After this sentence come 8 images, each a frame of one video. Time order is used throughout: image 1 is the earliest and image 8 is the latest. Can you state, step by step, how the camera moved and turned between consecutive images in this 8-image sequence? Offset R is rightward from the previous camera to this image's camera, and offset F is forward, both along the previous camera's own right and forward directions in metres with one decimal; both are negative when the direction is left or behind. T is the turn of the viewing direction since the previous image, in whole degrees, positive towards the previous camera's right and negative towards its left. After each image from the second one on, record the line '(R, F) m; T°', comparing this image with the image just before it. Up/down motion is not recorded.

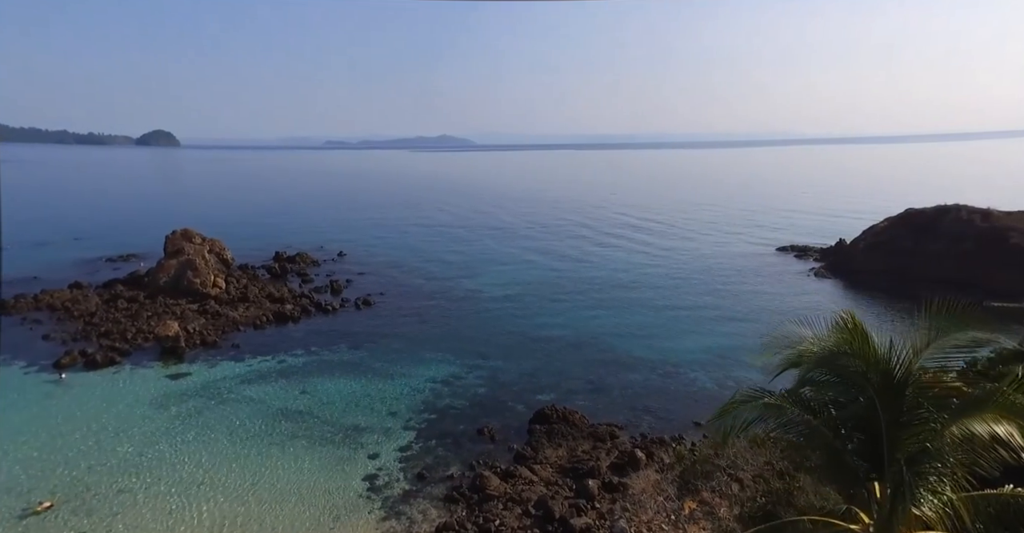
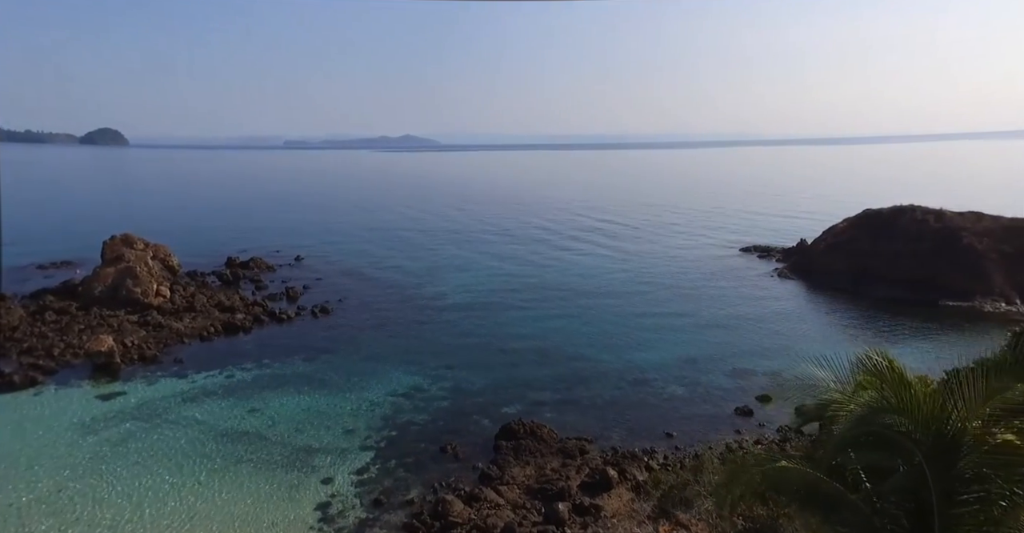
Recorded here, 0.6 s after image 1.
(0.0, +1.2) m; +3°
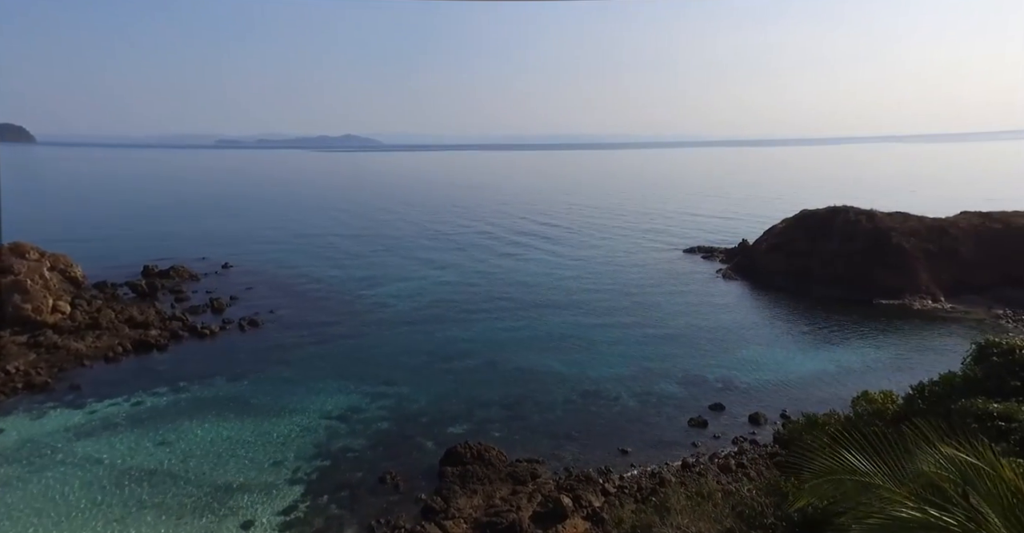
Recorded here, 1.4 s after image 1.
(0.0, +1.7) m; +5°
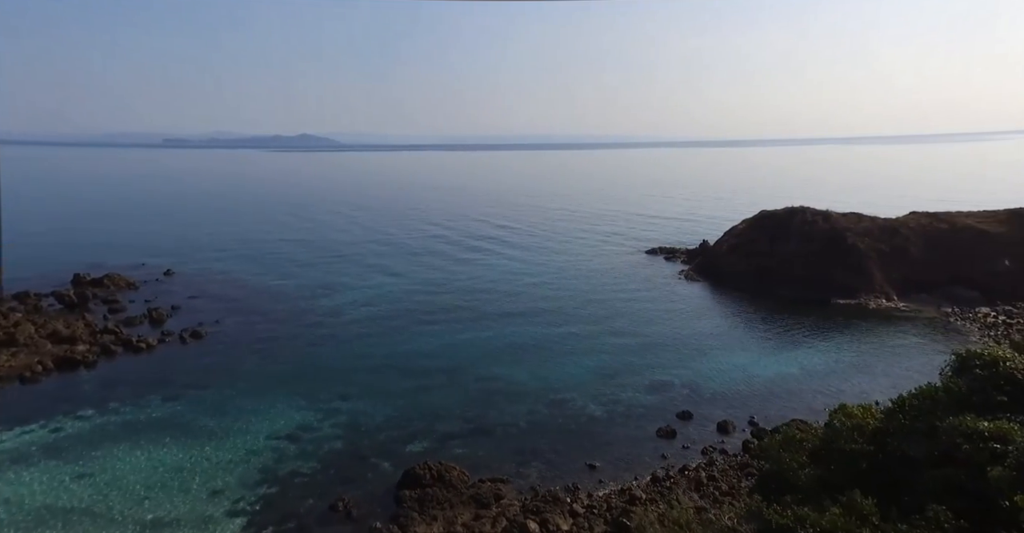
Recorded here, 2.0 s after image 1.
(0.0, +1.2) m; +3°
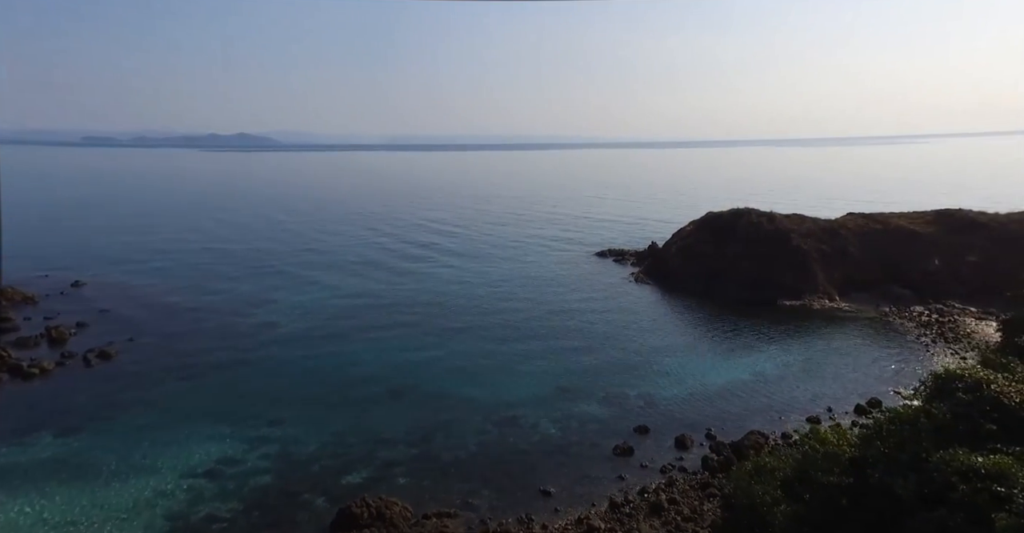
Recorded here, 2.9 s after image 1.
(+0.1, +1.8) m; +5°
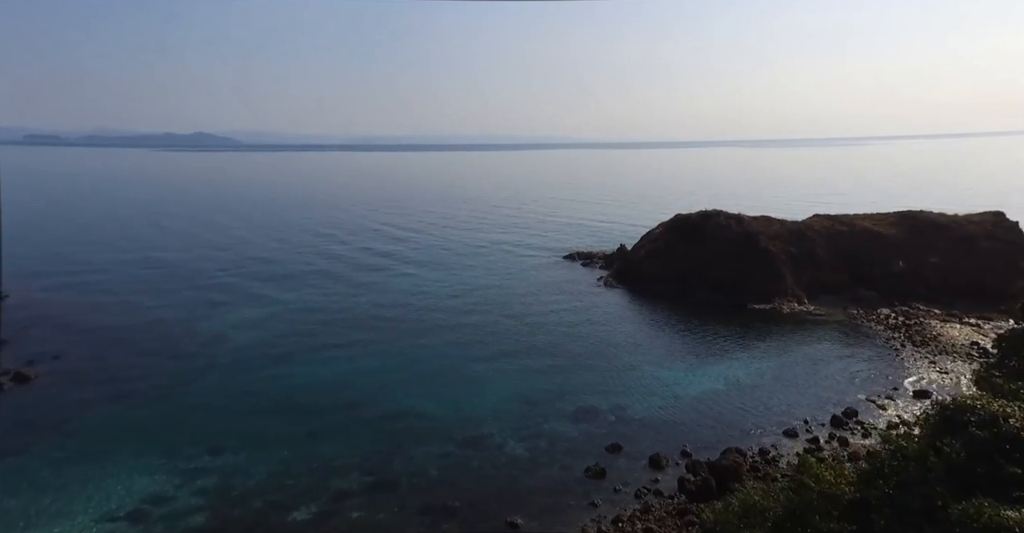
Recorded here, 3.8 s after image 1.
(+0.2, +1.8) m; +3°
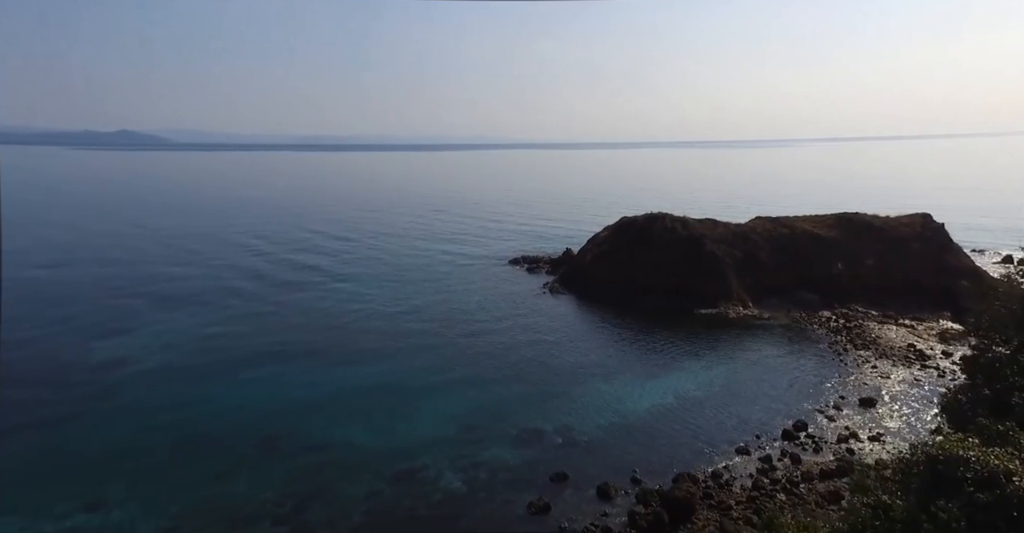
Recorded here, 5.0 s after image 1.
(+0.5, +2.3) m; +5°
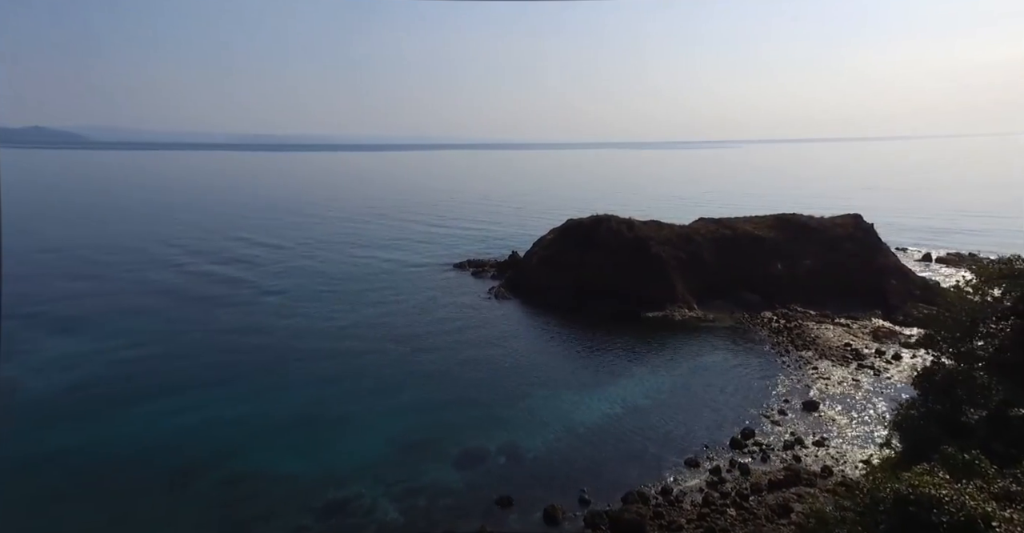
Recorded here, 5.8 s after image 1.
(+0.3, +1.5) m; +5°
